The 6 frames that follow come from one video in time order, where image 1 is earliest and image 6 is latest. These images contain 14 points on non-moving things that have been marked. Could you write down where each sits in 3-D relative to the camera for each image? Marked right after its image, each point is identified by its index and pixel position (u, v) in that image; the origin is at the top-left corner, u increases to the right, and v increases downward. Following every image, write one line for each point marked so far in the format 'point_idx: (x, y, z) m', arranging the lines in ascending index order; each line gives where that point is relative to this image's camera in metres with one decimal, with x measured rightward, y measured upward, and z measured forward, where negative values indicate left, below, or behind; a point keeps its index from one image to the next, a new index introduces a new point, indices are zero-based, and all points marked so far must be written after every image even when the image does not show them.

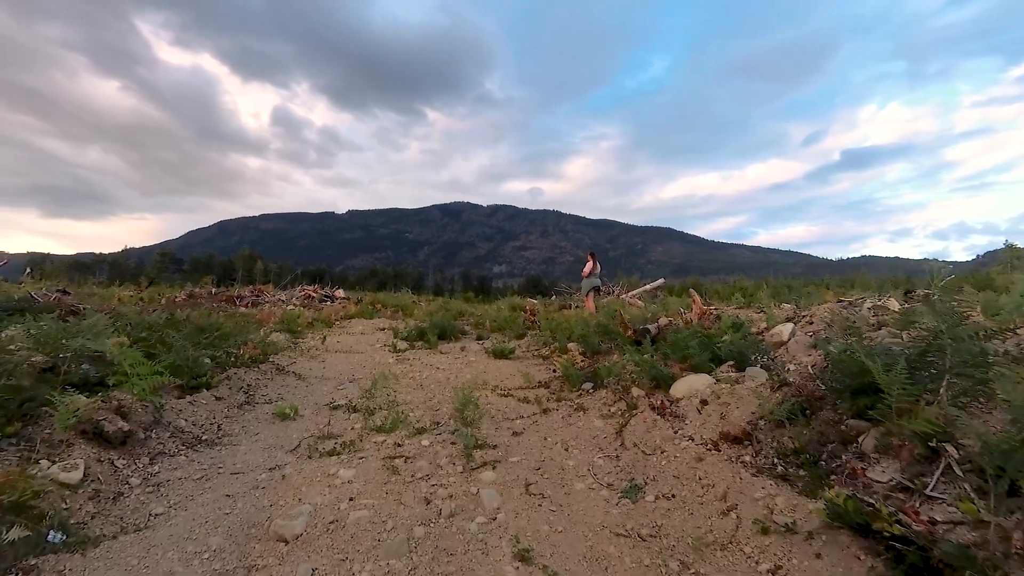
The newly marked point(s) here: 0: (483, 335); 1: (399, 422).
0: (-0.6, -1.0, +9.5) m
1: (-1.1, -1.3, +4.3) m
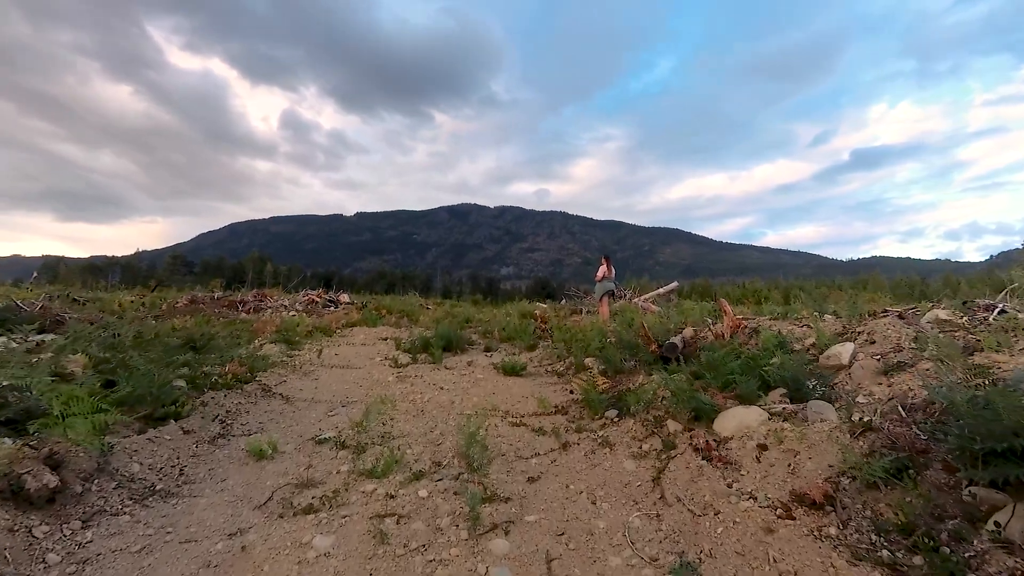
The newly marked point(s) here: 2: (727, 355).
0: (-0.4, -1.1, +8.9) m
1: (-0.9, -1.4, +3.6) m
2: (+2.3, -0.7, +4.9) m
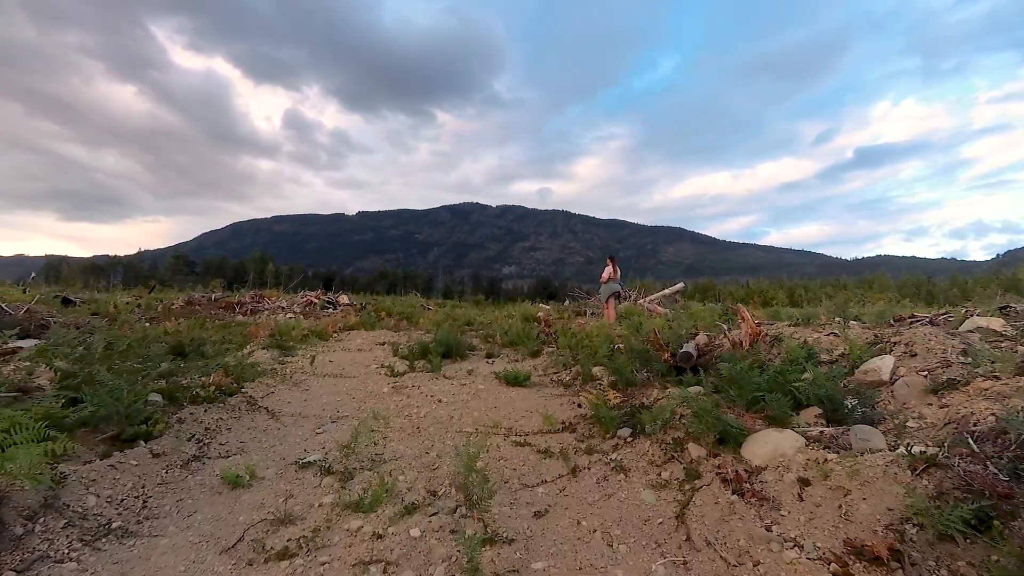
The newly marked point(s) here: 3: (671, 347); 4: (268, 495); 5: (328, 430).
0: (-0.3, -1.2, +8.5) m
1: (-0.9, -1.5, +3.2) m
2: (+2.4, -0.8, +4.5) m
3: (+2.2, -0.8, +6.3) m
4: (-1.8, -1.5, +3.3) m
5: (-1.8, -1.4, +4.6) m
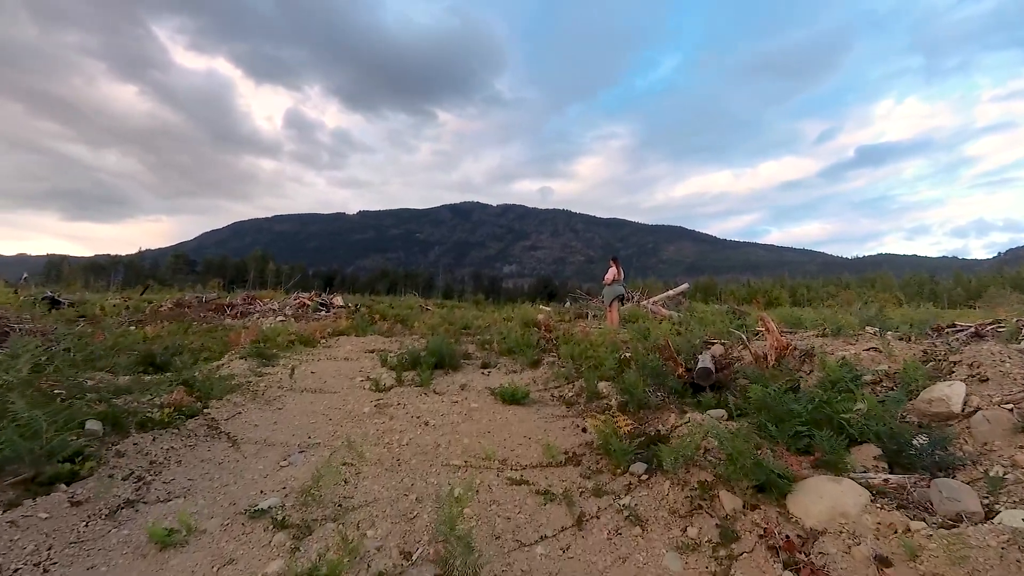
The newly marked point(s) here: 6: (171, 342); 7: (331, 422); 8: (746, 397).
0: (-0.4, -1.3, +7.9) m
1: (-1.0, -1.5, +2.6) m
2: (+2.3, -0.9, +3.9) m
3: (+2.2, -0.9, +5.7) m
4: (-1.8, -1.6, +2.7) m
5: (-1.9, -1.5, +4.0) m
6: (-7.3, -1.2, +9.8) m
7: (-1.9, -1.4, +4.9) m
8: (+2.2, -1.0, +4.3) m
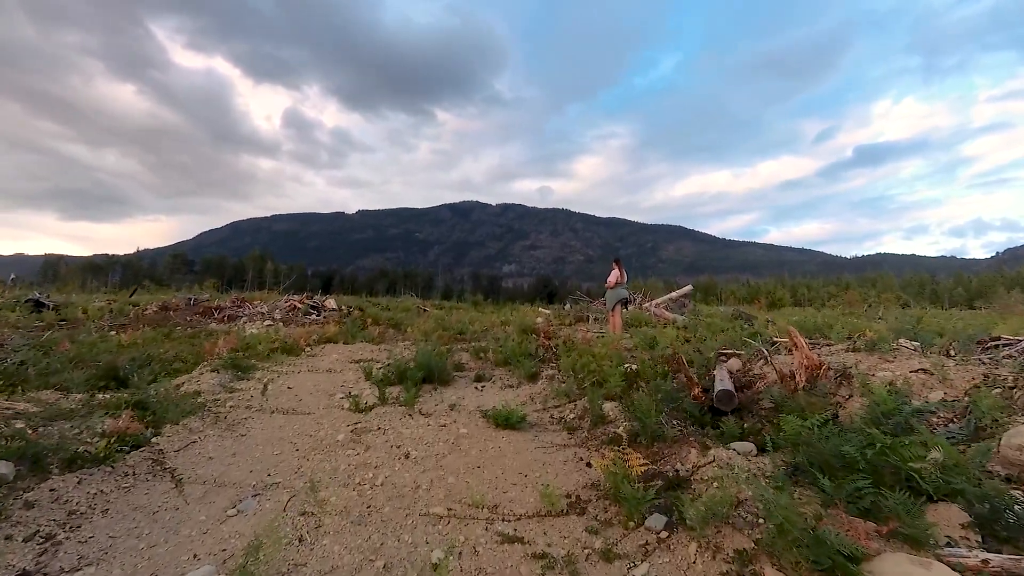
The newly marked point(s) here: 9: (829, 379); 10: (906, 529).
0: (-0.4, -1.4, +7.2) m
1: (-1.0, -1.7, +2.0) m
2: (+2.2, -1.0, +3.3) m
3: (+2.1, -1.0, +5.0) m
4: (-1.9, -1.7, +2.0) m
5: (-1.9, -1.6, +3.3) m
6: (-7.4, -1.3, +9.2) m
7: (-2.0, -1.5, +4.3) m
8: (+2.1, -1.1, +3.6) m
9: (+3.0, -0.9, +4.4) m
10: (+1.9, -1.2, +2.3) m
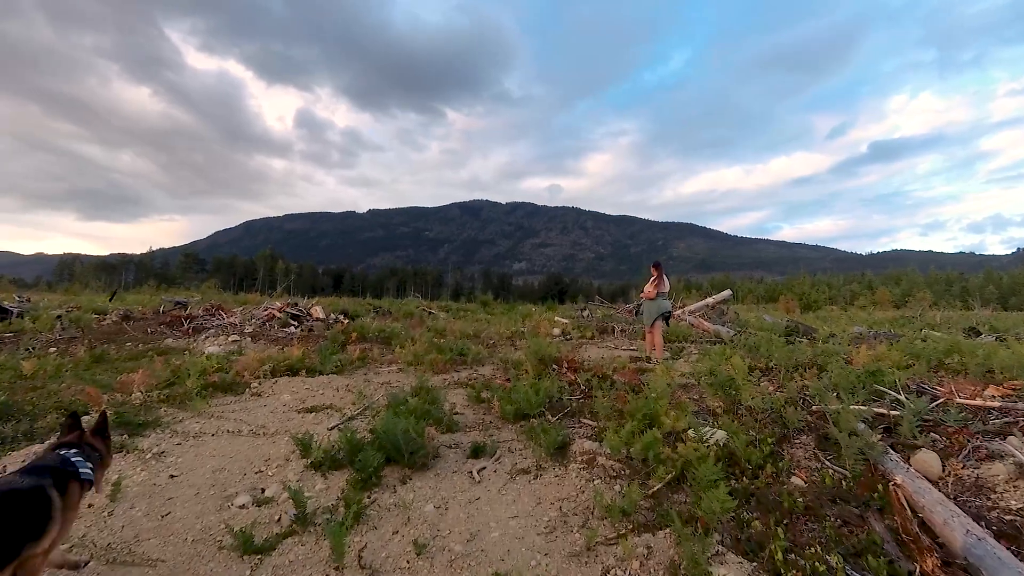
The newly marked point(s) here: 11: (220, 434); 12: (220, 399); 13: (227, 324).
0: (-0.3, -1.6, +4.7) m
1: (-1.0, -1.9, -0.6) m
2: (+2.3, -1.3, +0.6) m
3: (+2.2, -1.3, +2.4) m
4: (-1.8, -2.0, -0.5) m
5: (-1.9, -1.9, +0.8) m
6: (-7.2, -1.5, +6.8) m
7: (-1.9, -1.8, +1.8) m
8: (+2.2, -1.3, +1.0) m
9: (+3.1, -1.1, +1.7) m
10: (+2.0, -1.5, -0.3) m
11: (-3.4, -1.7, +5.5) m
12: (-4.4, -1.6, +6.9) m
13: (-9.0, -1.1, +14.5) m
